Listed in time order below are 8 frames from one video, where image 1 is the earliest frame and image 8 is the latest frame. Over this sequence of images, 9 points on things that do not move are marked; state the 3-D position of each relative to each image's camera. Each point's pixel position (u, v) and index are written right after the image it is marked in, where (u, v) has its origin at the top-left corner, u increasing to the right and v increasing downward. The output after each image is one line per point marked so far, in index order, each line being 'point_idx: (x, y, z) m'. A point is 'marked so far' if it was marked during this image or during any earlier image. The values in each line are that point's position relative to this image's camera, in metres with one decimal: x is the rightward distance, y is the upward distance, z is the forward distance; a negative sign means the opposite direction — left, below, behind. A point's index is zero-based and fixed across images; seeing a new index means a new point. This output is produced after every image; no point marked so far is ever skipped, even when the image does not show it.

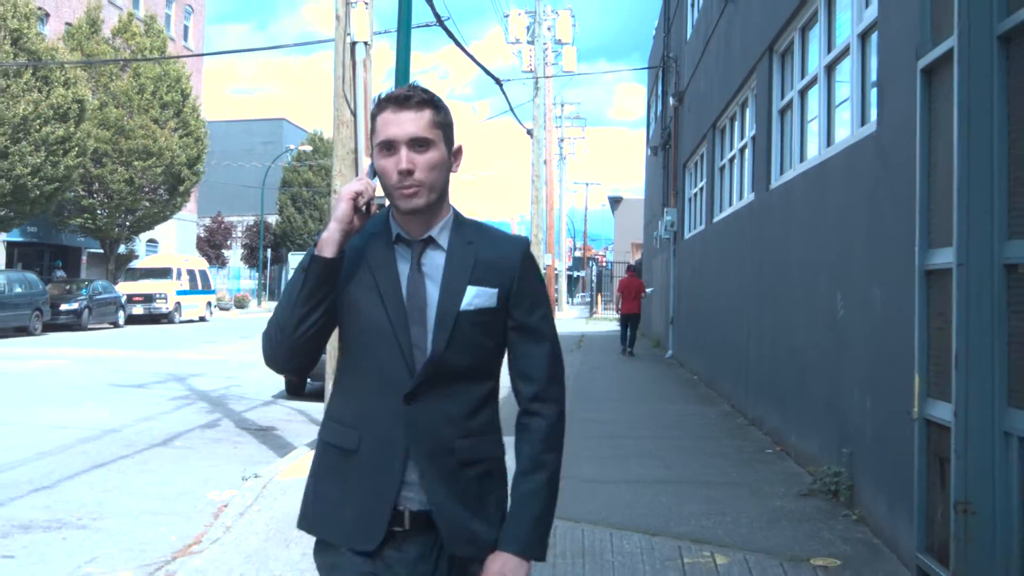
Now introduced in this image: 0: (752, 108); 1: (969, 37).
0: (+1.8, +1.4, +9.2) m
1: (+1.6, +0.9, +4.2) m
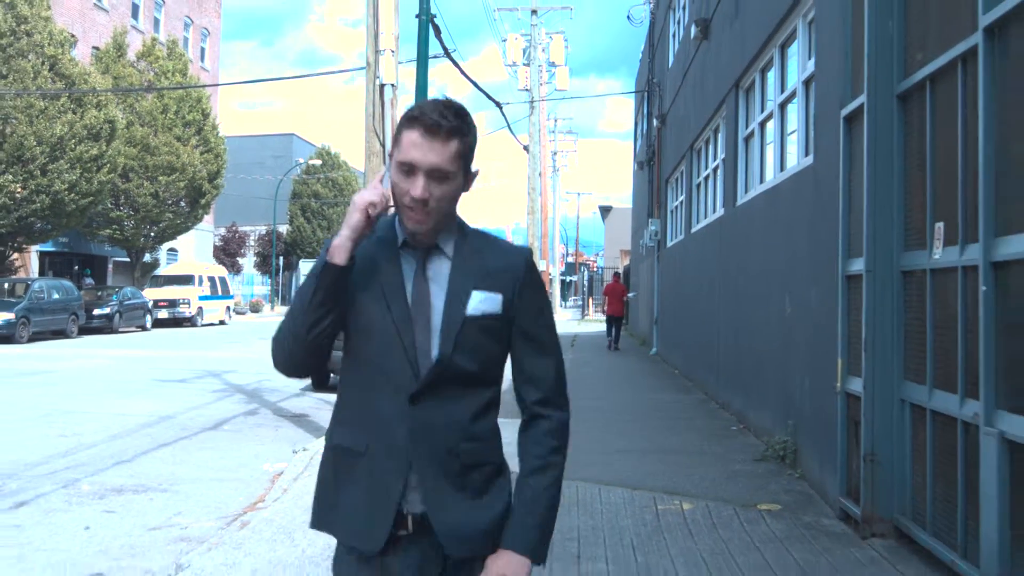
0: (+1.8, +1.3, +10.5) m
1: (+1.6, +0.9, +5.4) m
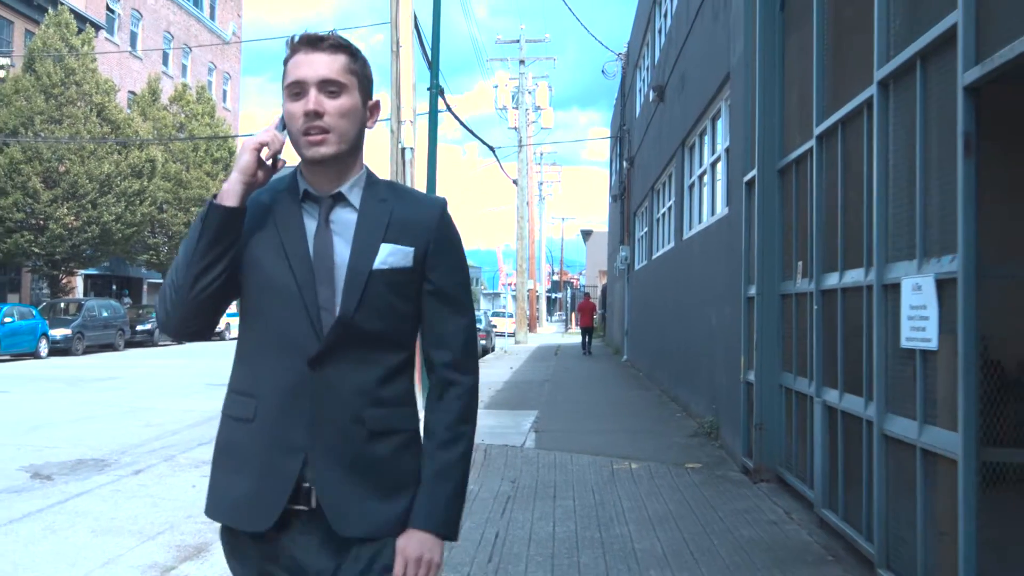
0: (+1.7, +1.2, +12.7) m
1: (+1.6, +0.8, +7.7) m
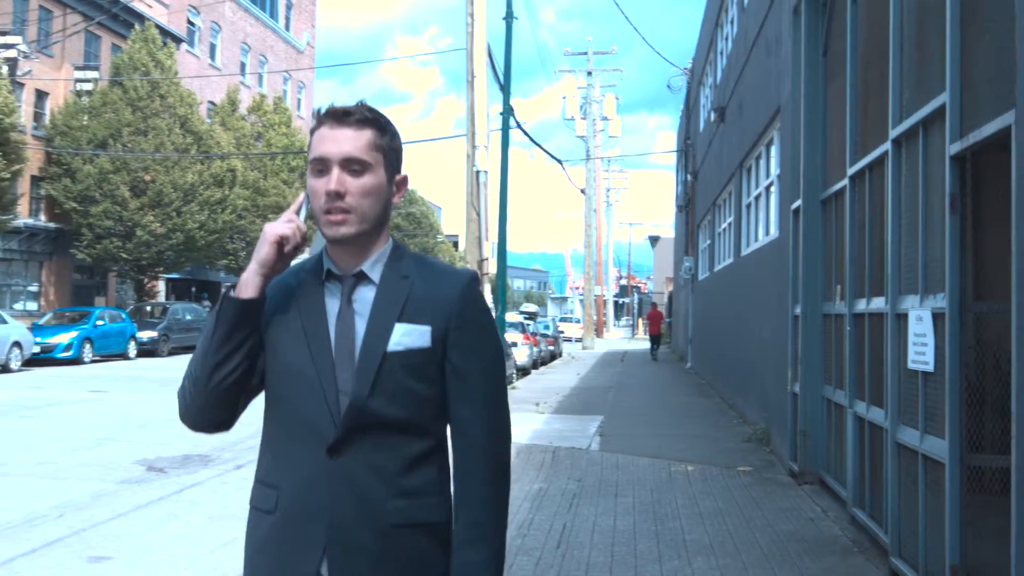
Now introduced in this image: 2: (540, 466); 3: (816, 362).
0: (+2.5, +1.0, +13.5) m
1: (+2.1, +0.6, +8.4) m
2: (+0.2, -1.4, +9.4) m
3: (+2.1, -0.5, +8.3) m
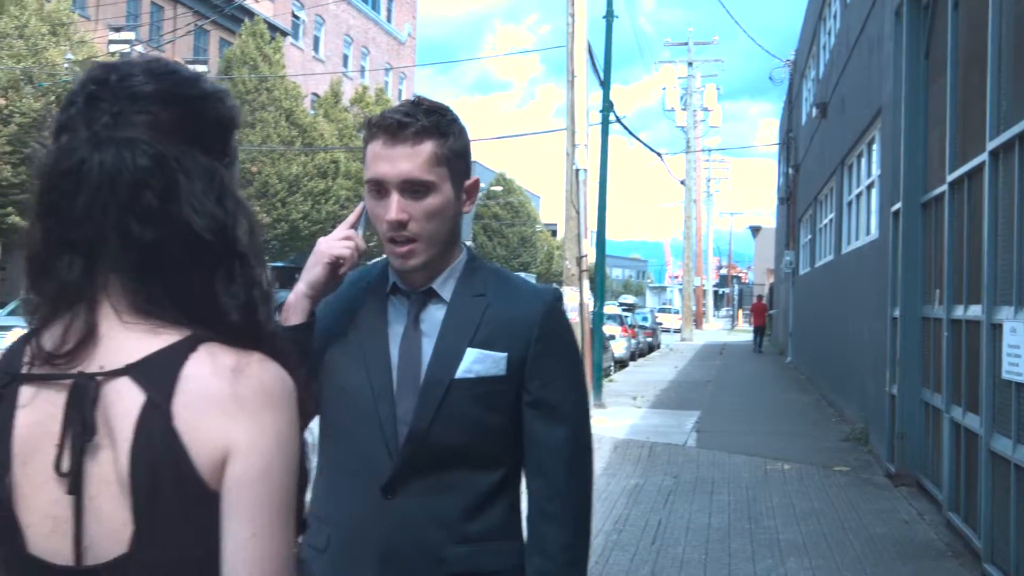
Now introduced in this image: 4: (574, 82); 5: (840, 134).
0: (+3.6, +1.0, +13.5) m
1: (+2.8, +0.6, +8.4) m
2: (+1.0, -1.4, +9.6) m
3: (+2.8, -0.5, +8.4) m
4: (+0.7, +2.3, +13.3) m
5: (+3.5, +1.6, +13.1) m
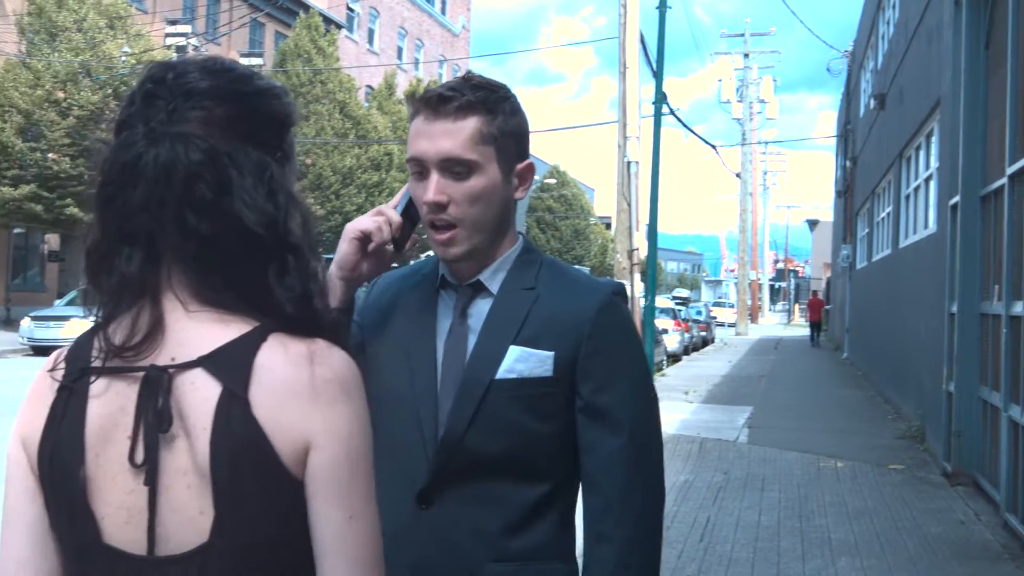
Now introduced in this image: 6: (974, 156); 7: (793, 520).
0: (+4.2, +1.1, +13.2) m
1: (+3.1, +0.6, +8.2) m
2: (+1.4, -1.3, +9.5) m
3: (+3.1, -0.5, +8.2) m
4: (+1.2, +2.4, +13.2) m
5: (+4.1, +1.7, +12.8) m
6: (+3.1, +0.9, +8.2) m
7: (+1.7, -1.4, +7.2) m
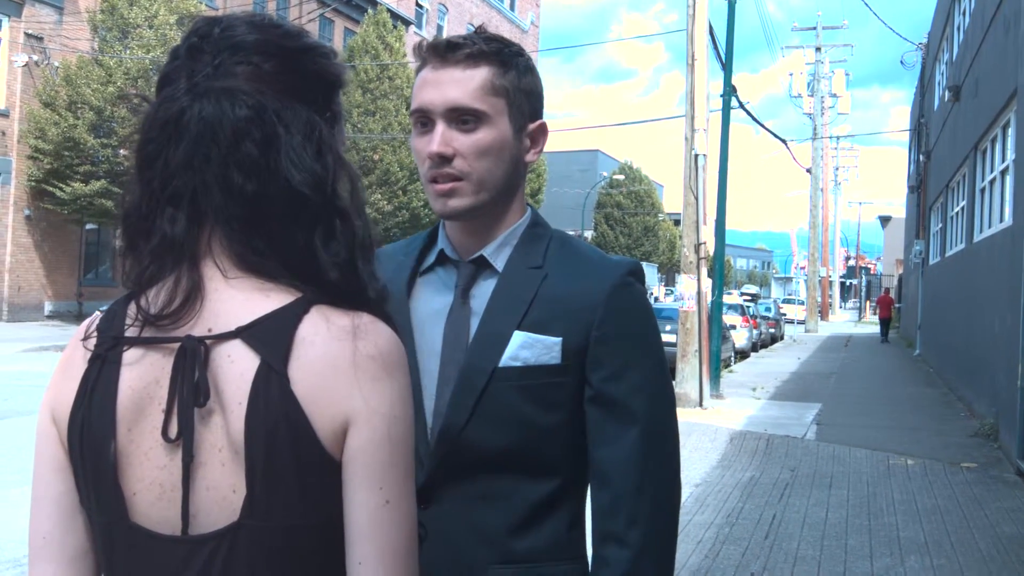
0: (+4.9, +1.2, +12.9) m
1: (+3.5, +0.7, +8.0) m
2: (+1.9, -1.3, +9.3) m
3: (+3.5, -0.5, +8.0) m
4: (+2.0, +2.4, +13.1) m
5: (+4.7, +1.7, +12.5) m
6: (+3.6, +0.9, +8.0) m
7: (+2.0, -1.3, +7.1) m
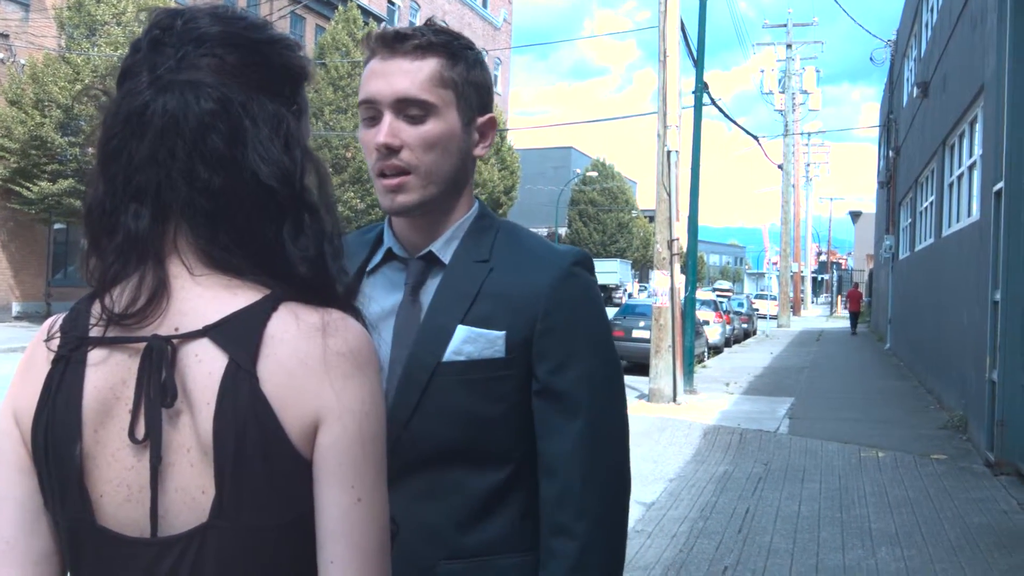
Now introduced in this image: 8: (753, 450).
0: (+4.6, +1.2, +13.0) m
1: (+3.3, +0.7, +8.1) m
2: (+1.7, -1.2, +9.4) m
3: (+3.3, -0.4, +8.0) m
4: (+1.6, +2.5, +13.1) m
5: (+4.4, +1.8, +12.6) m
6: (+3.4, +1.0, +8.1) m
7: (+1.9, -1.3, +7.1) m
8: (+1.8, -1.2, +9.2) m
